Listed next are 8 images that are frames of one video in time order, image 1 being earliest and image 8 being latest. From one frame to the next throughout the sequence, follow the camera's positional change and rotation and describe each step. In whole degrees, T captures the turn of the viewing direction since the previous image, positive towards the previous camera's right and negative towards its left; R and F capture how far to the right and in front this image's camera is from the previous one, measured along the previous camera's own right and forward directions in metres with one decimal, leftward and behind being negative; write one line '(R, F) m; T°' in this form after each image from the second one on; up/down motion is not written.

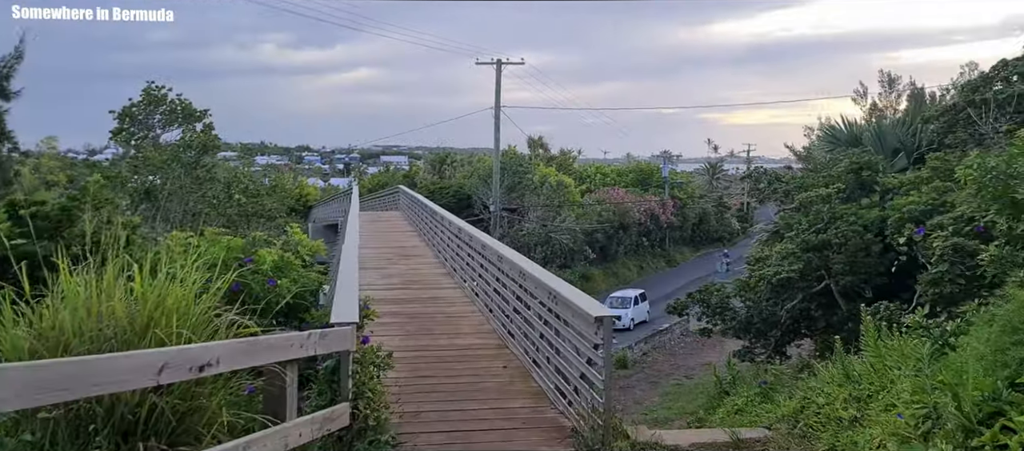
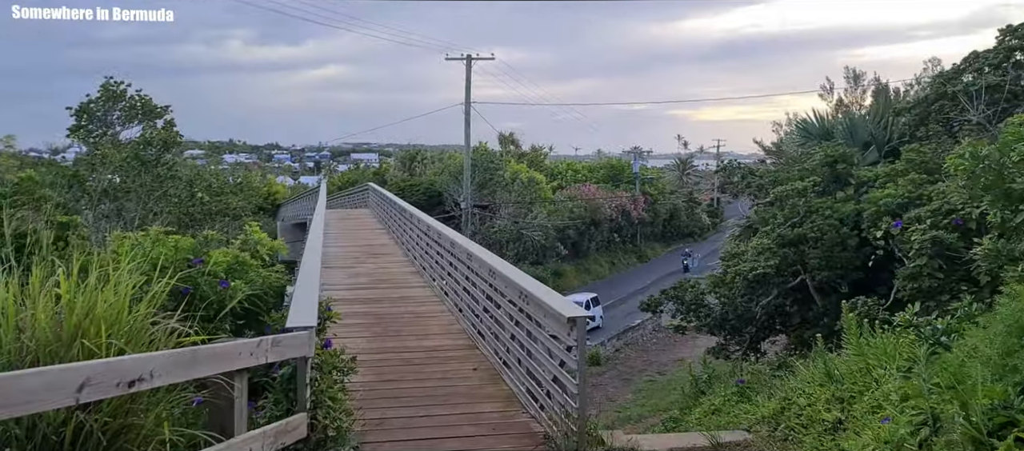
(0.0, +0.2) m; +2°
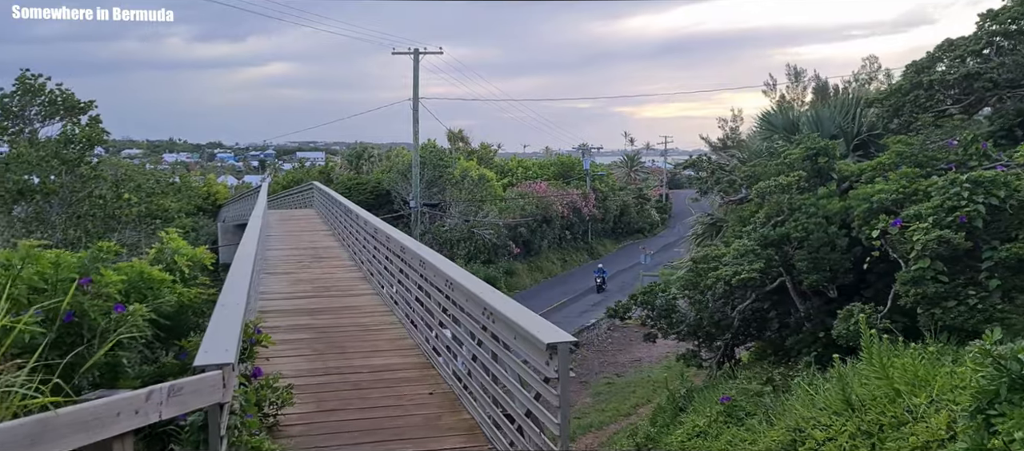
(-0.1, +0.7) m; +4°
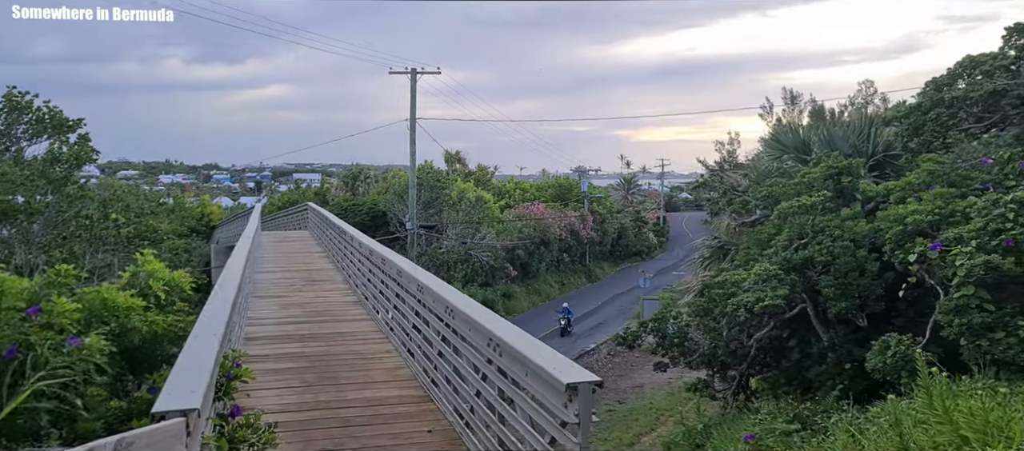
(-0.1, +0.4) m; 0°
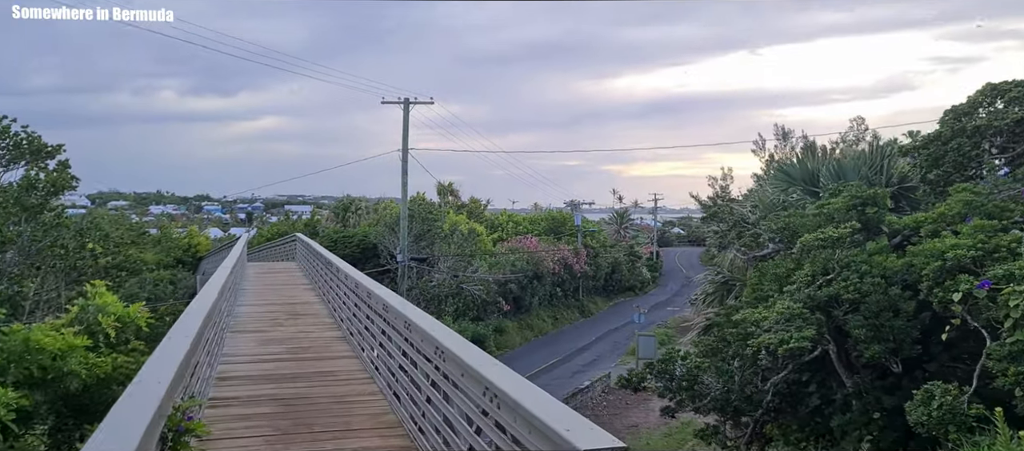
(0.0, +0.5) m; +1°
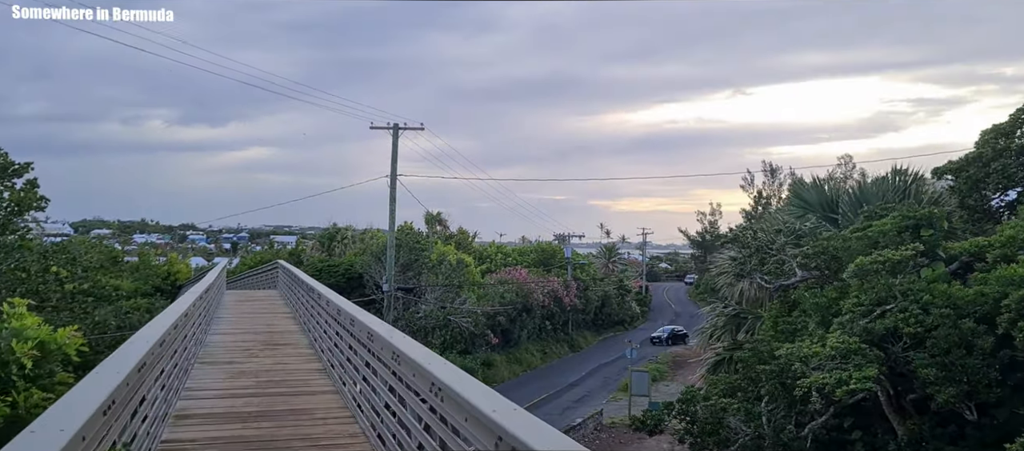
(-0.1, +0.8) m; +1°
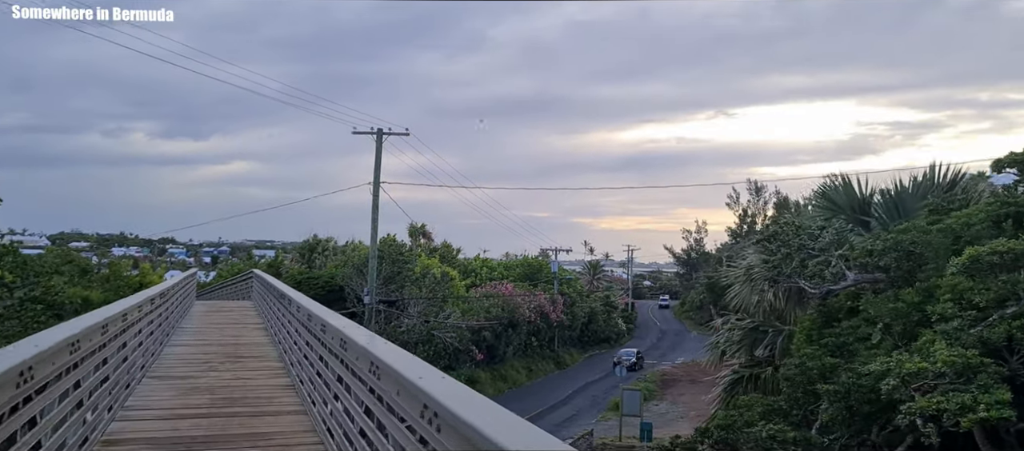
(-0.2, +1.1) m; +1°
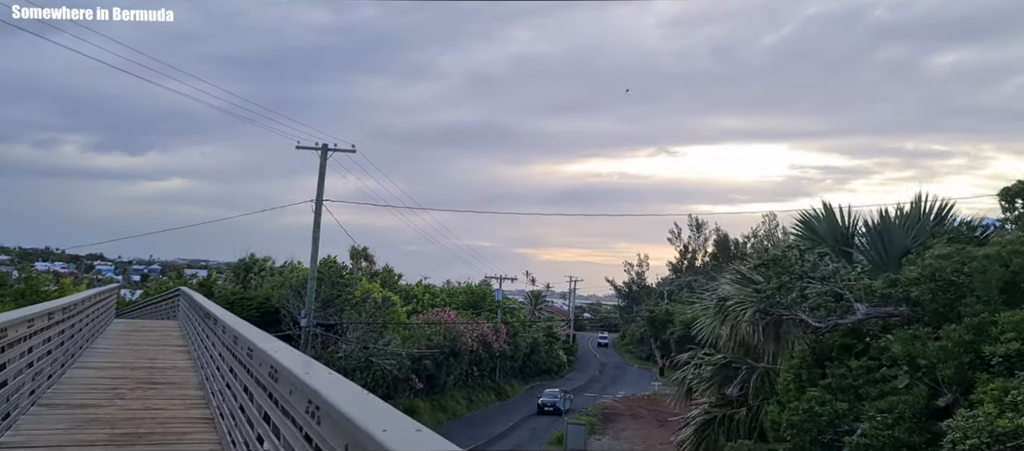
(-0.2, +0.8) m; +4°
